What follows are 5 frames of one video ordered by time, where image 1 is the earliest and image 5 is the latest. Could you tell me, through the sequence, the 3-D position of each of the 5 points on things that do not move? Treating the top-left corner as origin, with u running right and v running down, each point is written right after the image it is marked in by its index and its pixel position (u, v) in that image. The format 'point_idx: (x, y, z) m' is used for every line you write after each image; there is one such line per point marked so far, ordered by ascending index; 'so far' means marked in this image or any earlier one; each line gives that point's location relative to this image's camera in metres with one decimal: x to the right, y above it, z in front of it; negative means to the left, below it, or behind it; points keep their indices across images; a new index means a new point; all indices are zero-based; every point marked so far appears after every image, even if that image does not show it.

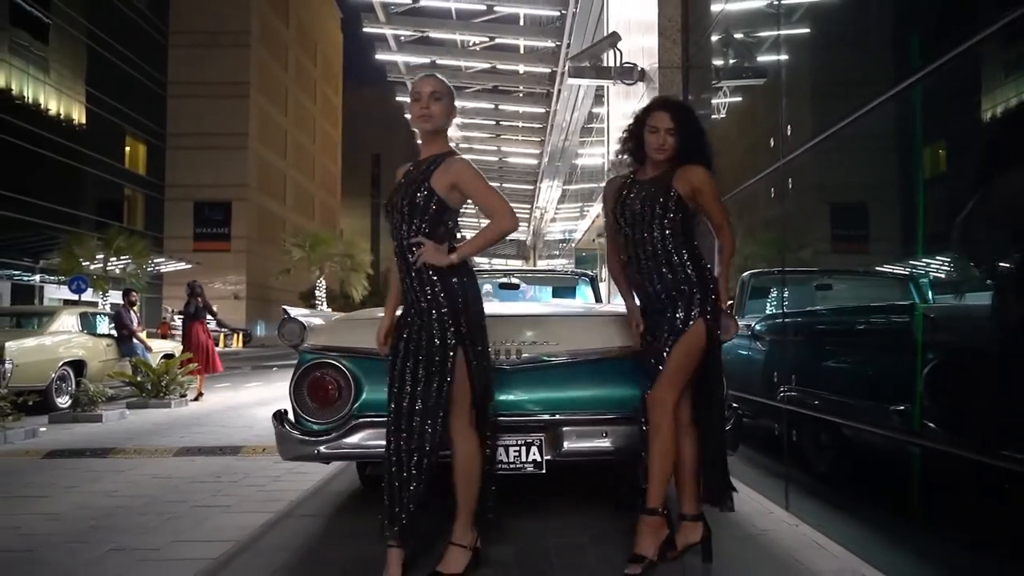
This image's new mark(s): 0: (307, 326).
0: (-0.9, -0.2, +3.8) m
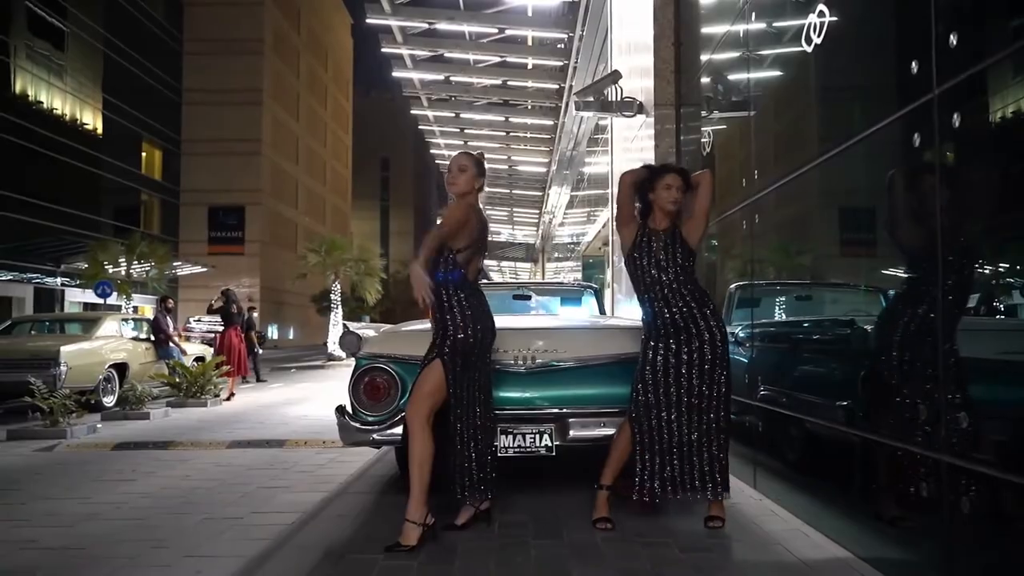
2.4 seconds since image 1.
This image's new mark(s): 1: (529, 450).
0: (-0.8, -0.3, +4.7) m
1: (+0.1, -0.9, +4.7) m
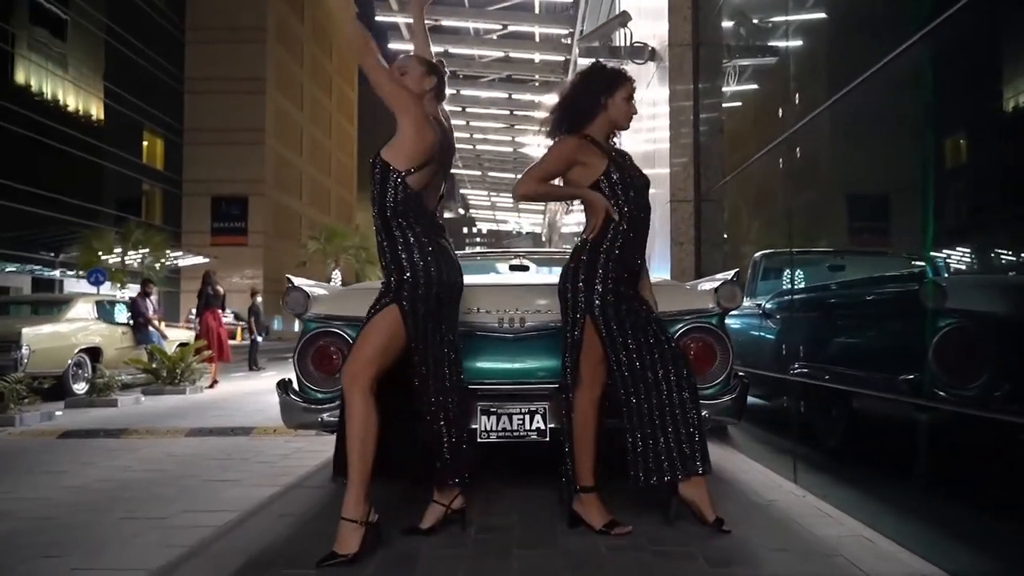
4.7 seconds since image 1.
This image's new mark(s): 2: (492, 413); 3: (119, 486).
0: (-0.9, 0.0, +3.8) m
1: (0.0, -0.7, +3.9) m
2: (-0.1, -0.6, +3.9) m
3: (-2.3, -1.1, +4.8) m
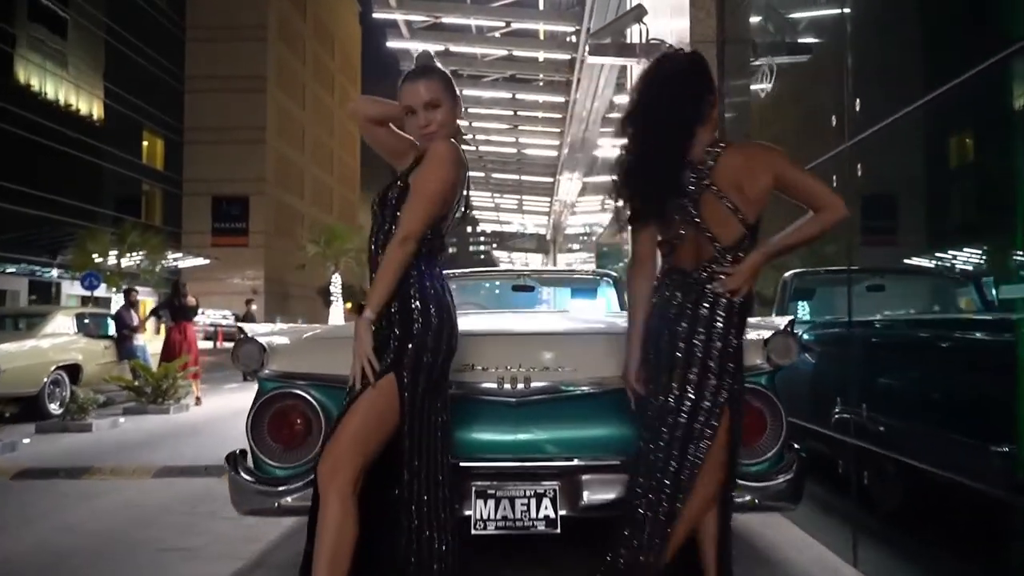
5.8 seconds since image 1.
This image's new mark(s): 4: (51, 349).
0: (-0.9, -0.2, +3.1) m
1: (0.0, -0.9, +3.2) m
2: (-0.1, -0.8, +3.2) m
3: (-2.2, -1.3, +4.2) m
4: (-5.9, -0.8, +10.8) m
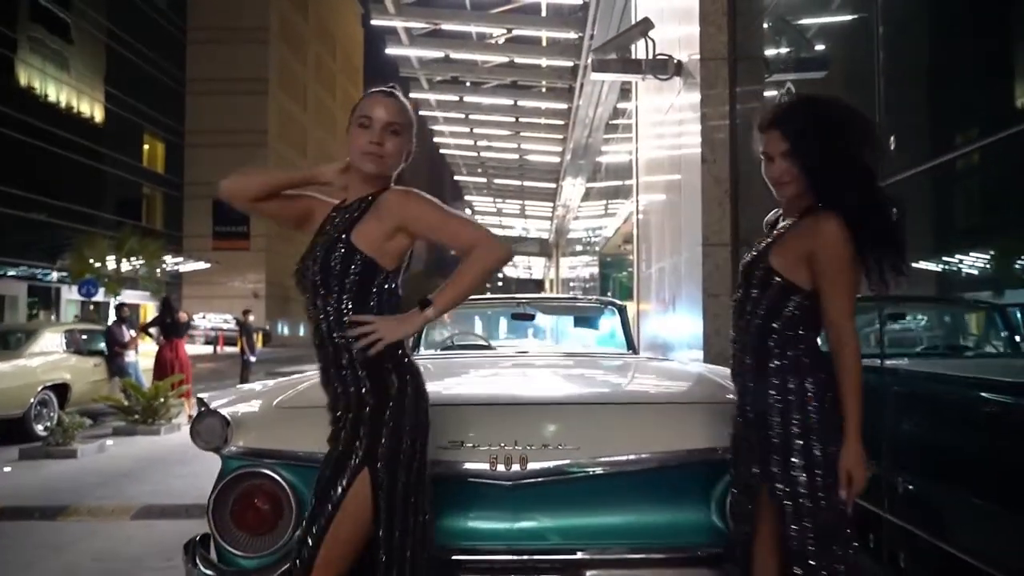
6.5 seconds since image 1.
0: (-0.9, -0.4, +2.8) m
1: (0.0, -1.1, +2.8) m
2: (-0.1, -1.0, +2.9) m
3: (-2.3, -1.5, +3.8) m
4: (-5.9, -1.0, +10.5) m
